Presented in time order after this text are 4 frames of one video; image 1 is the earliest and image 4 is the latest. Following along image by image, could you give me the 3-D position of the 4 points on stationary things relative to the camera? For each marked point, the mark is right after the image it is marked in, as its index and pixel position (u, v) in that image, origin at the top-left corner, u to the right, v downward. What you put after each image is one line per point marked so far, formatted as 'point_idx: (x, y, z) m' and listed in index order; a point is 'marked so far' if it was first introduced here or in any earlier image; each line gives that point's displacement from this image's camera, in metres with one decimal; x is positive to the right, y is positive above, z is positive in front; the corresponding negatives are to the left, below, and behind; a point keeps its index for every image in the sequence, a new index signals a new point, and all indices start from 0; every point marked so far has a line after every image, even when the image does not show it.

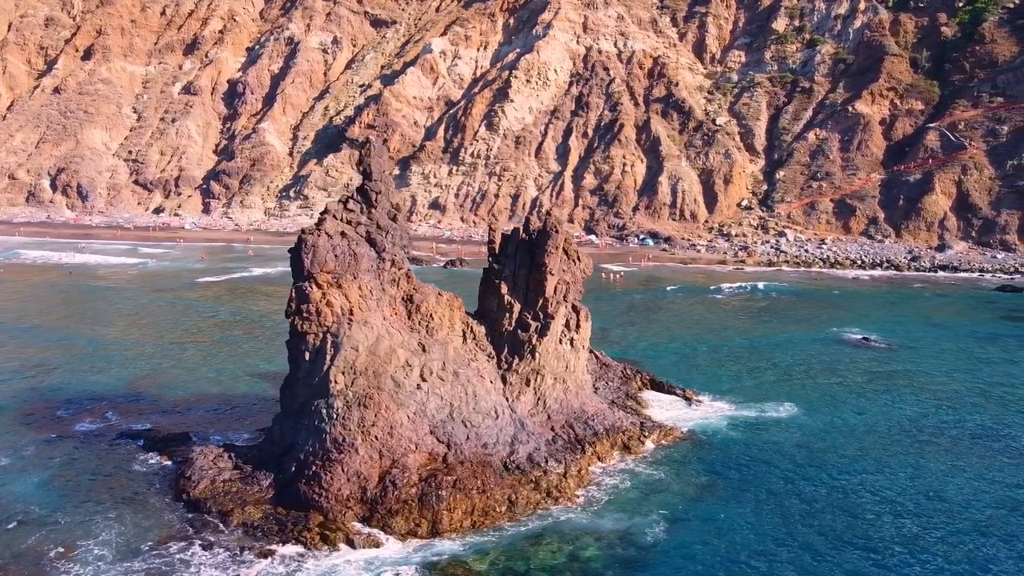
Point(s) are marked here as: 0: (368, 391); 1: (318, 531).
0: (-3.1, -2.2, +16.9) m
1: (-3.8, -4.9, +15.6) m
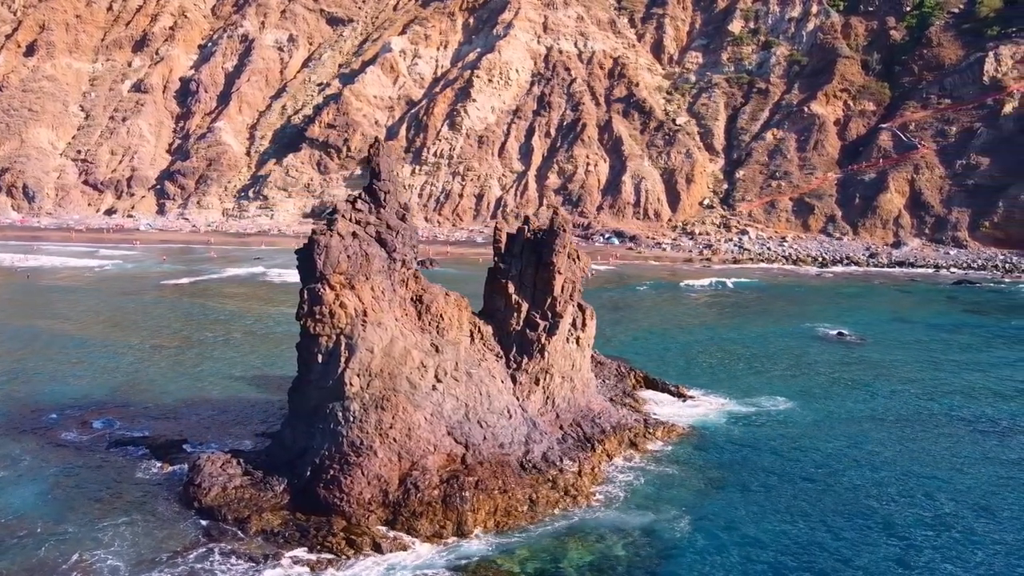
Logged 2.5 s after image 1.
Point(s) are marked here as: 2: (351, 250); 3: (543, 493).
0: (-2.7, -2.3, +16.7) m
1: (-3.3, -4.9, +15.4) m
2: (-3.7, +0.9, +17.7) m
3: (+0.7, -4.5, +17.2) m
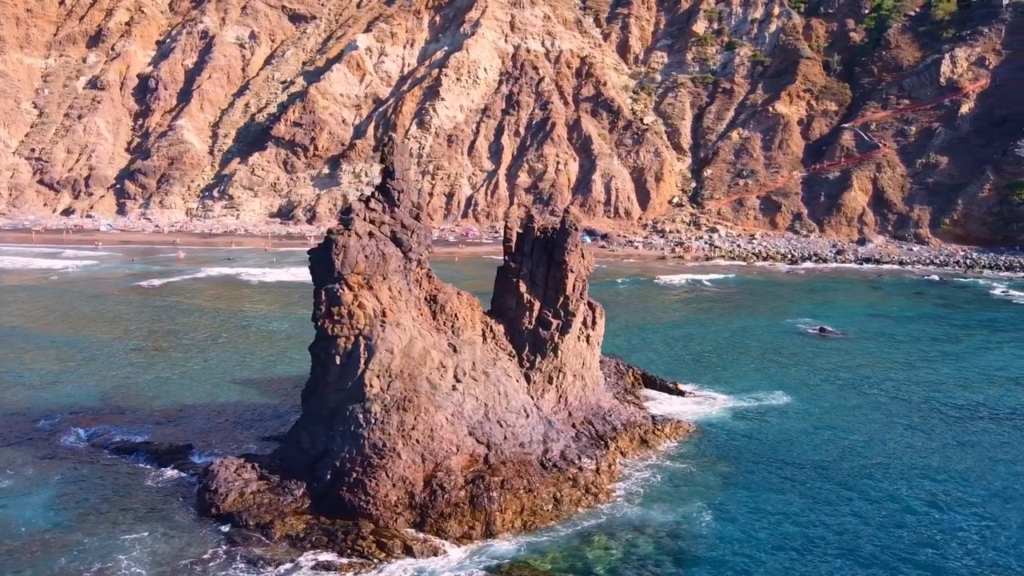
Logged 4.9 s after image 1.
0: (-2.2, -2.3, +16.6) m
1: (-2.7, -4.9, +15.2) m
2: (-3.2, +0.9, +17.4) m
3: (+1.2, -4.5, +17.2) m
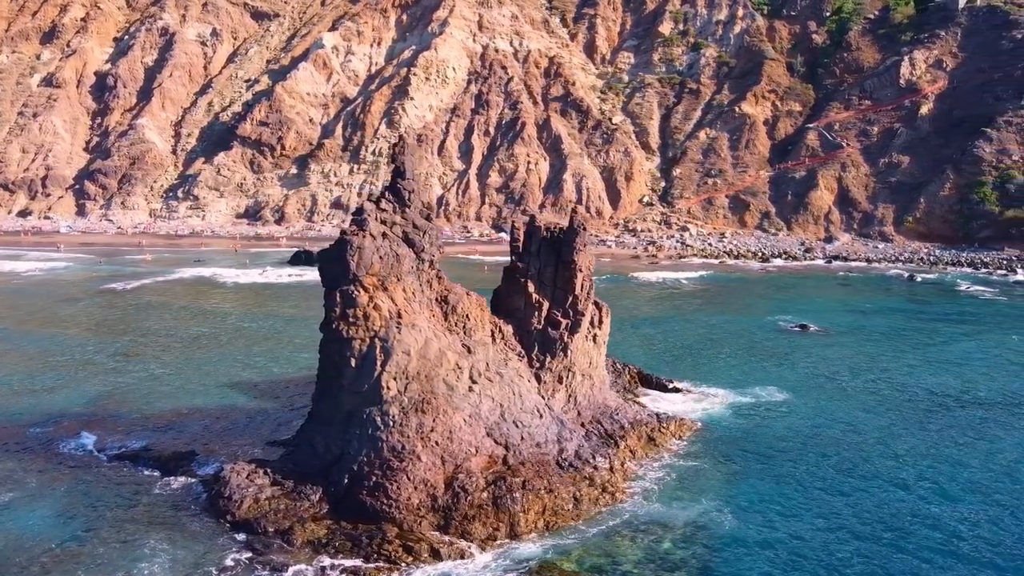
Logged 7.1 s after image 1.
0: (-1.8, -2.3, +16.4) m
1: (-2.2, -4.9, +15.0) m
2: (-2.9, +0.8, +17.3) m
3: (+1.6, -4.5, +17.3) m
